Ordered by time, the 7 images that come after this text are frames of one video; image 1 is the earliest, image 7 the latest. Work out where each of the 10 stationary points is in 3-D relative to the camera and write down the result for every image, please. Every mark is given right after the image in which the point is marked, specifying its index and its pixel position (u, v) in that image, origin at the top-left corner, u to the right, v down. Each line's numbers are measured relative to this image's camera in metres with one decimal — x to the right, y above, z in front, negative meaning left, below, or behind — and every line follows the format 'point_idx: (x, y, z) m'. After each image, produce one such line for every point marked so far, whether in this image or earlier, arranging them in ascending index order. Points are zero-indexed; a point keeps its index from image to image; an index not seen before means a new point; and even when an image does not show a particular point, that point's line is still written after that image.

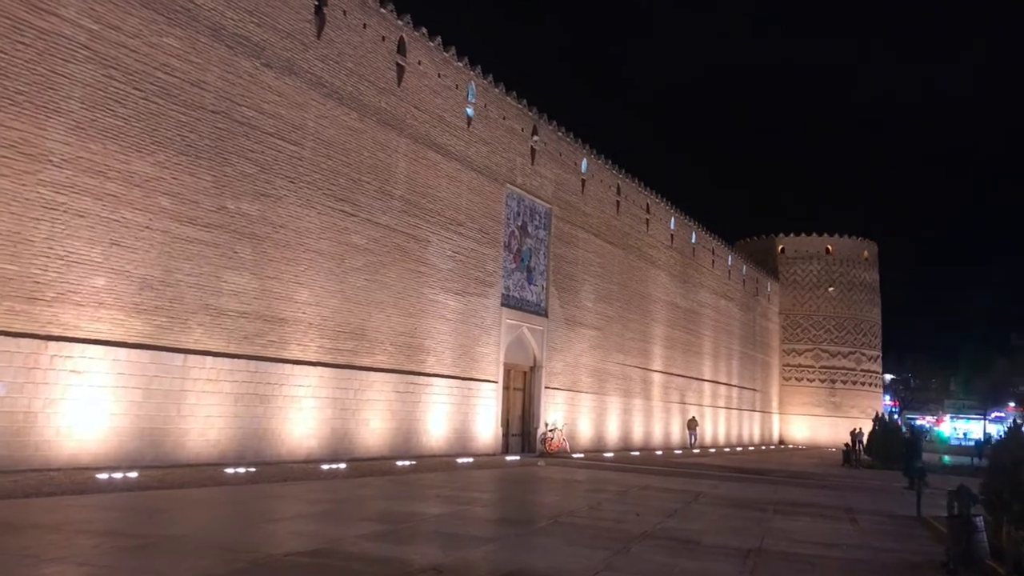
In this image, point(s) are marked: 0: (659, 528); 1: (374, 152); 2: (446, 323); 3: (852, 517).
0: (+1.4, -2.3, +8.4) m
1: (-2.5, +2.4, +15.3) m
2: (-1.3, -0.7, +17.2) m
3: (+4.1, -2.8, +10.5) m
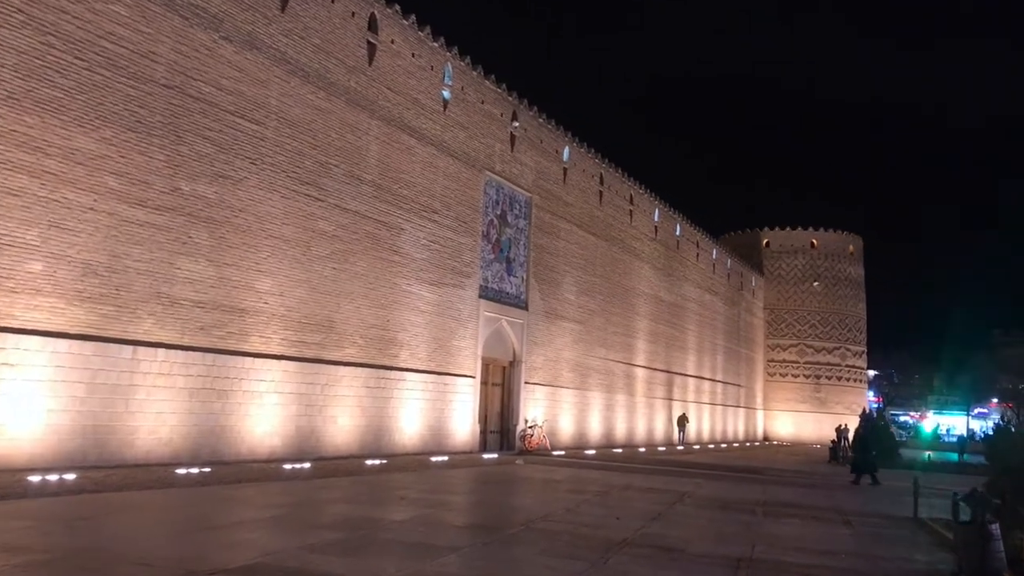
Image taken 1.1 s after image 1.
0: (+1.1, -2.2, +7.7) m
1: (-2.9, +2.6, +14.5) m
2: (-1.8, -0.5, +16.4) m
3: (+3.8, -2.6, +9.8) m
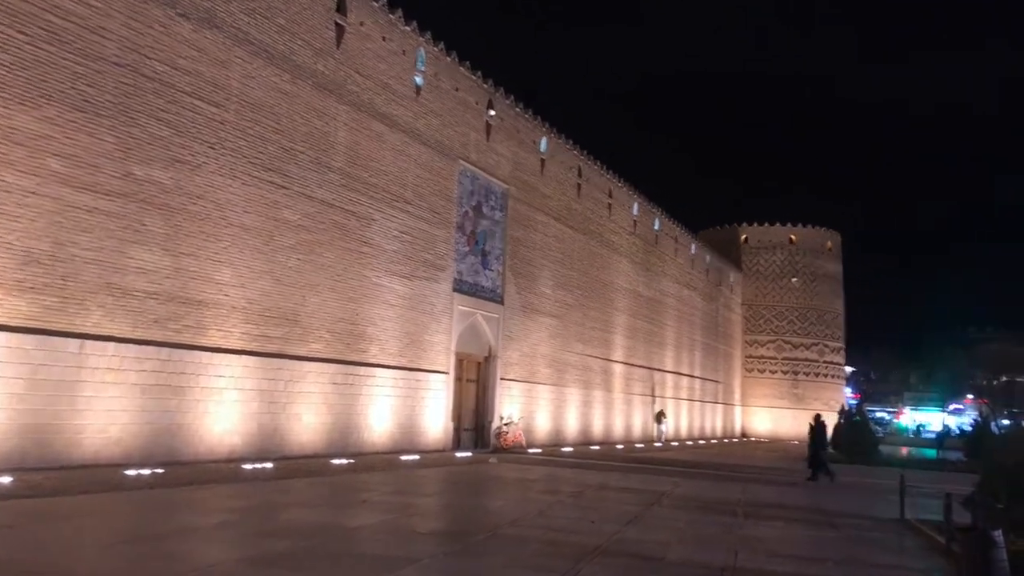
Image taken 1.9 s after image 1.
0: (+0.9, -2.1, +7.2) m
1: (-3.3, +2.7, +13.9) m
2: (-2.2, -0.4, +15.9) m
3: (+3.5, -2.5, +9.4) m
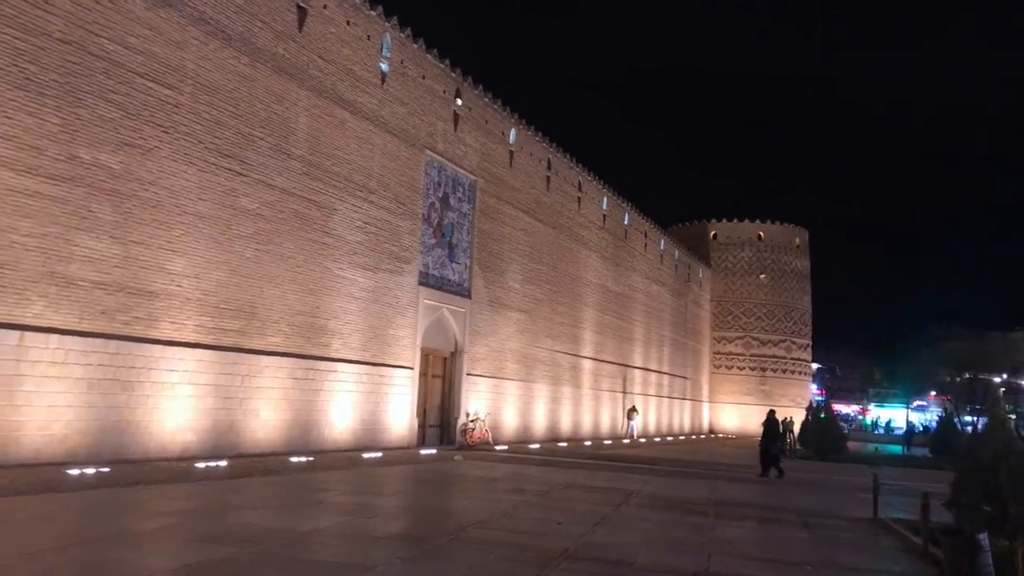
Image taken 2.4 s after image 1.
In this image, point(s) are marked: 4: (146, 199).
0: (+0.6, -2.0, +6.9) m
1: (-3.8, +2.8, +13.4) m
2: (-2.8, -0.3, +15.4) m
3: (+3.1, -2.5, +9.1) m
4: (-4.7, +1.2, +11.2) m
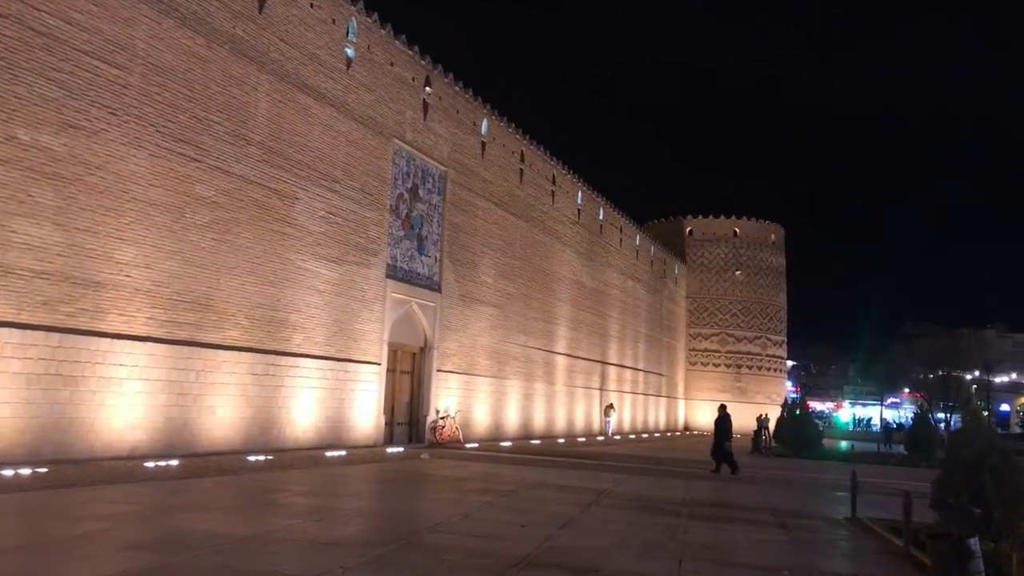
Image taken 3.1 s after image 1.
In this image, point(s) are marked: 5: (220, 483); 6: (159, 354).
0: (+0.3, -1.9, +6.4) m
1: (-4.2, +3.0, +12.8) m
2: (-3.3, -0.1, +14.9) m
3: (+2.7, -2.4, +8.8) m
4: (-5.1, +1.3, +10.6) m
5: (-3.3, -2.2, +9.6) m
6: (-4.7, -0.9, +11.6) m
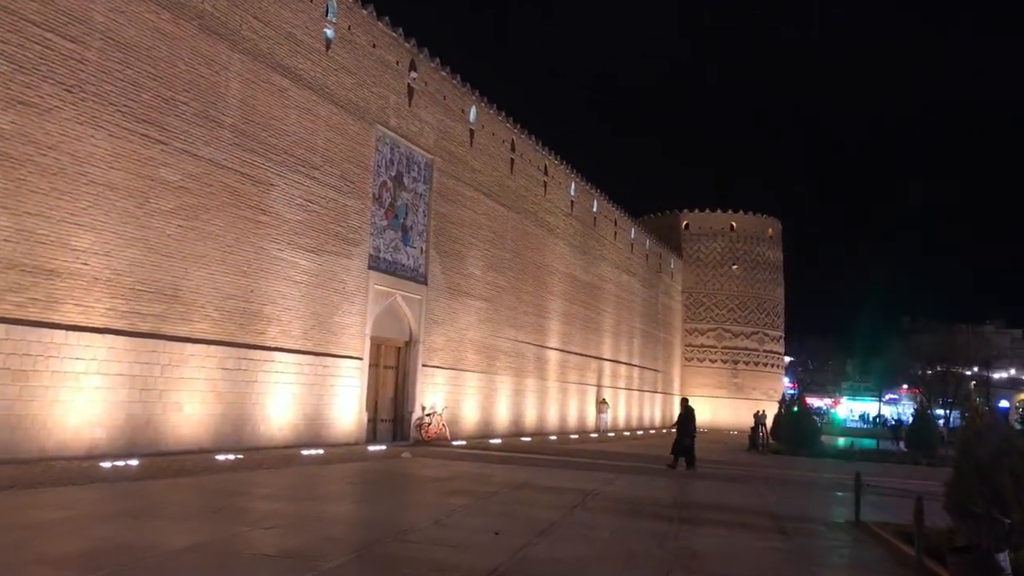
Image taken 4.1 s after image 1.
0: (+0.1, -1.8, +5.8) m
1: (-4.5, +3.1, +12.2) m
2: (-3.6, 0.0, +14.2) m
3: (+2.5, -2.2, +8.1) m
4: (-5.4, +1.4, +9.9) m
5: (-3.5, -2.0, +9.0) m
6: (-5.0, -0.7, +11.0) m
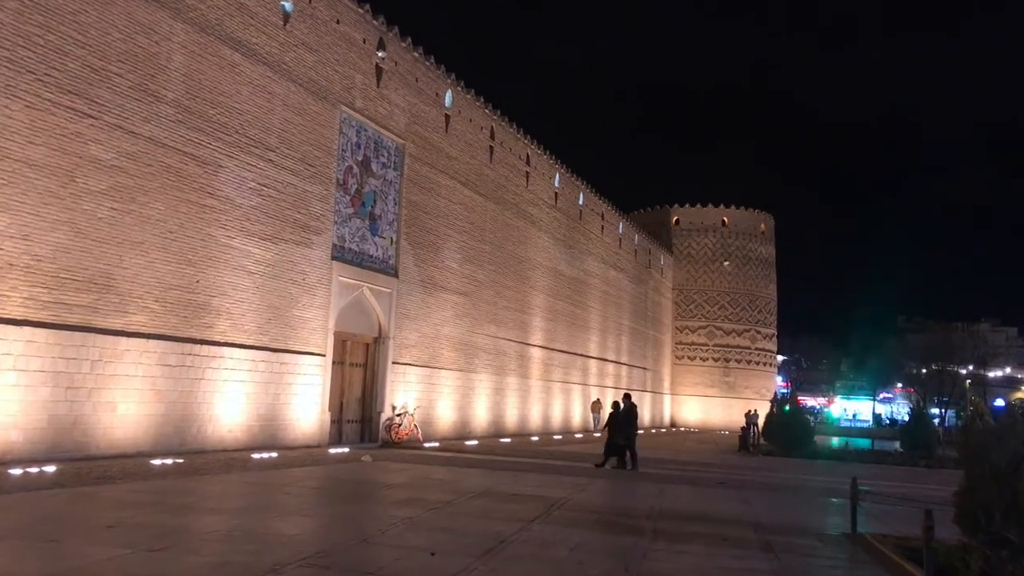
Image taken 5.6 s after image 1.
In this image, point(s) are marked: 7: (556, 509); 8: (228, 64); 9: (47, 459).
0: (-0.3, -1.7, +4.8) m
1: (-4.9, +3.3, +11.1) m
2: (-4.0, +0.2, +13.2) m
3: (+2.1, -2.1, +7.1) m
4: (-5.8, +1.6, +8.9) m
5: (-3.9, -1.9, +8.0) m
6: (-5.4, -0.6, +9.9) m
7: (+0.4, -2.2, +8.5) m
8: (-4.2, +3.3, +12.8) m
9: (-5.3, -2.0, +9.9) m
